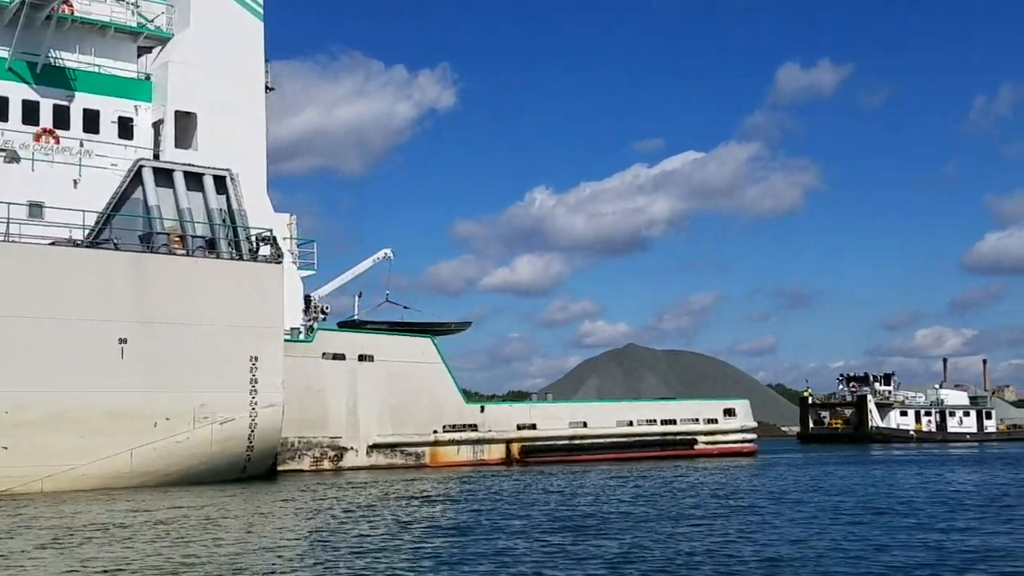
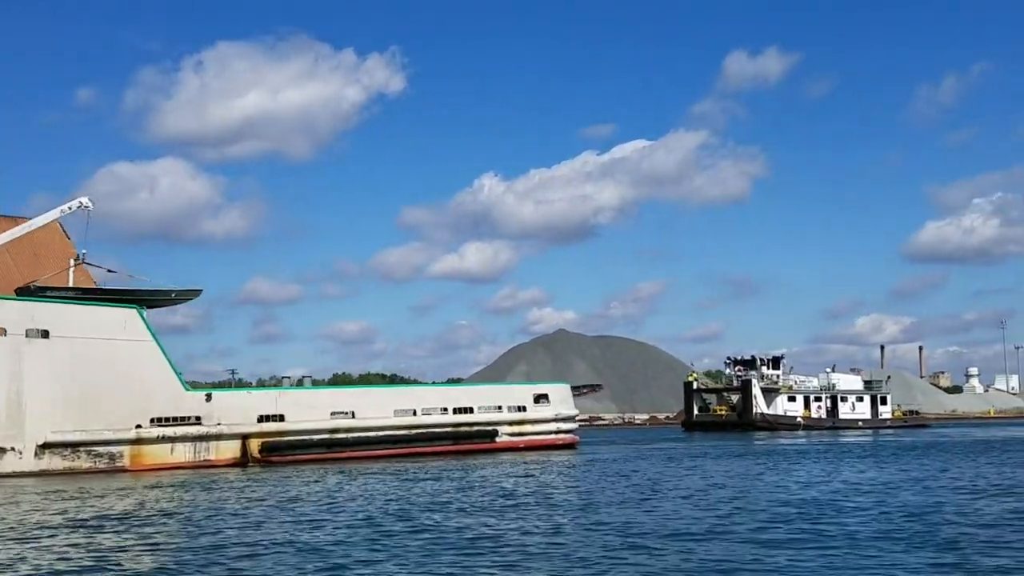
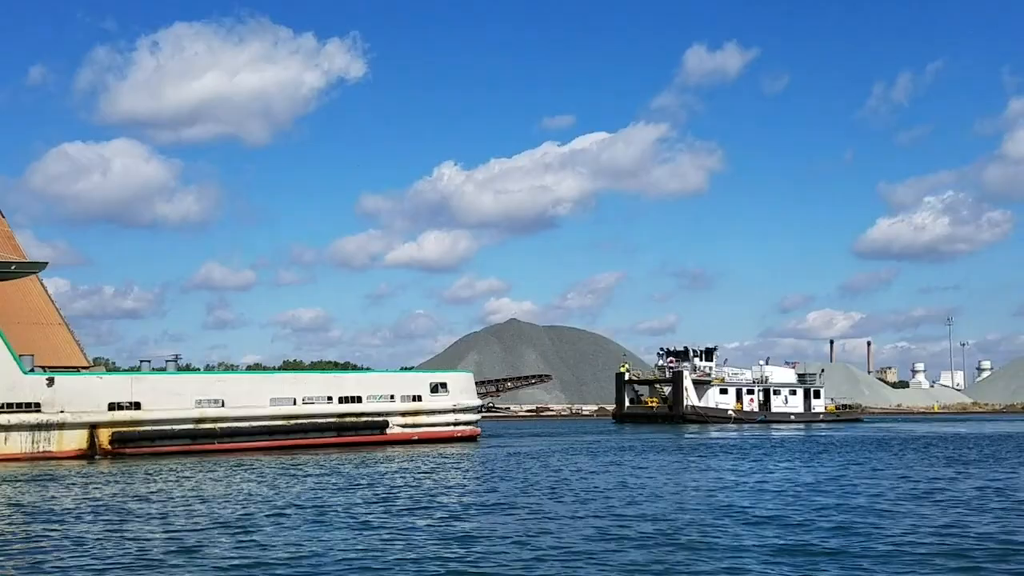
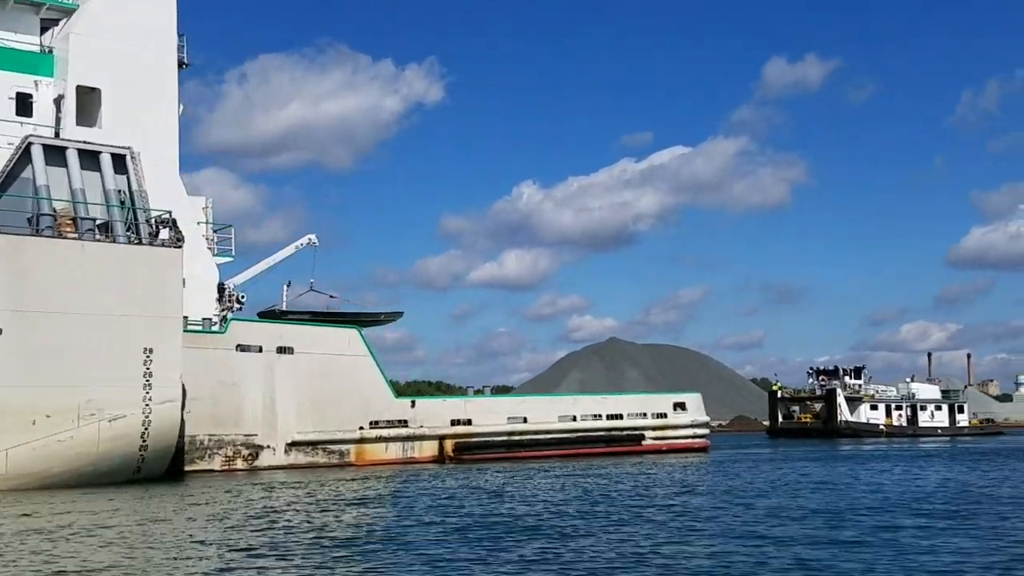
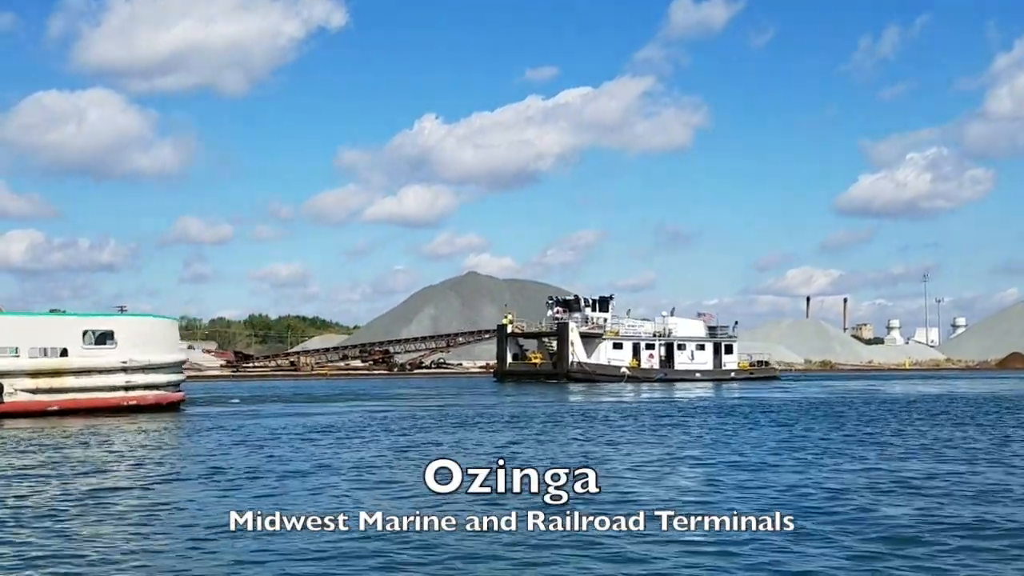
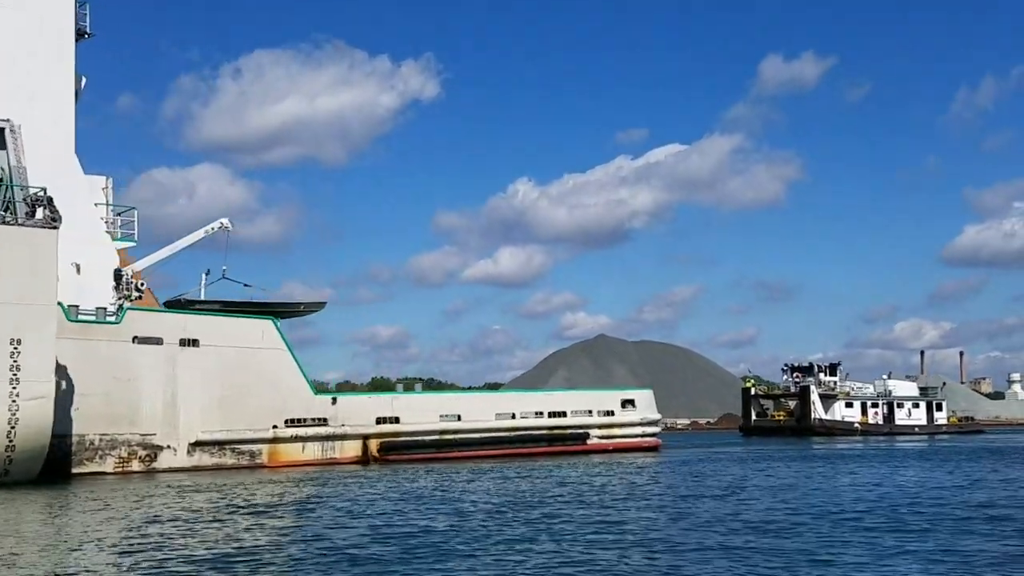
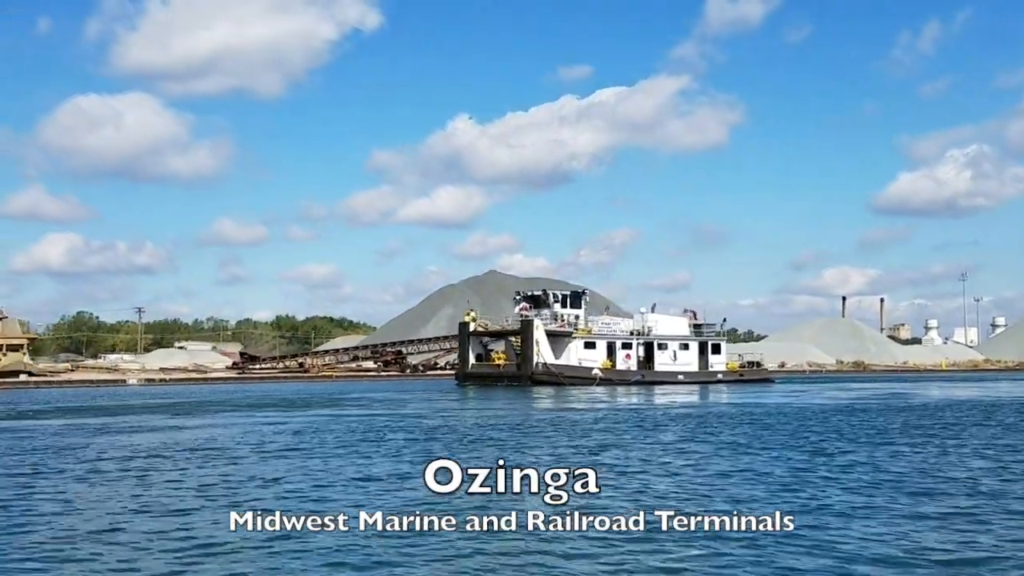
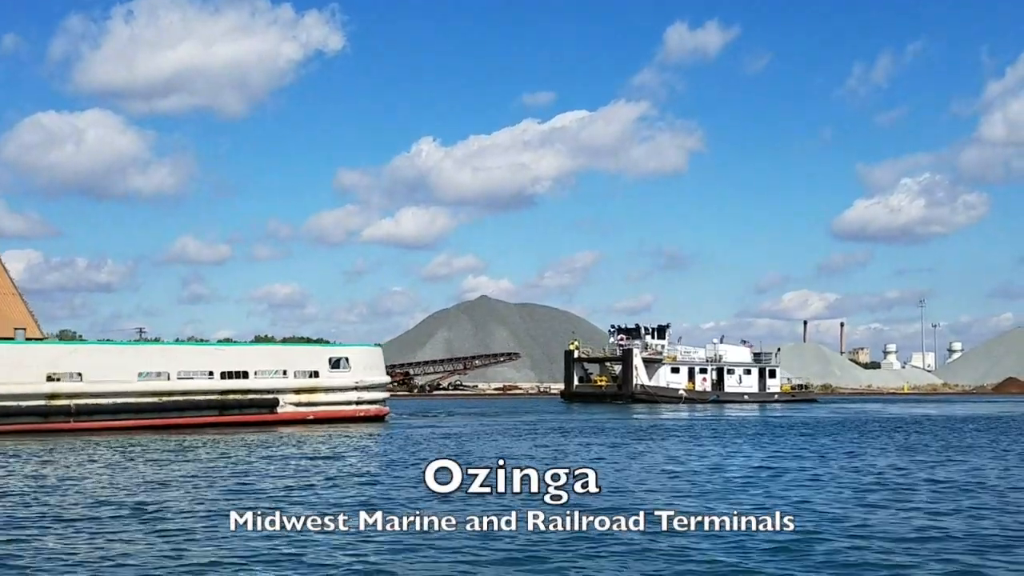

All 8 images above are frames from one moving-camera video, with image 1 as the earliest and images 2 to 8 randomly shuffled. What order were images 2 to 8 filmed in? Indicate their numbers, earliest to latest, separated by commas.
4, 6, 2, 3, 8, 5, 7
